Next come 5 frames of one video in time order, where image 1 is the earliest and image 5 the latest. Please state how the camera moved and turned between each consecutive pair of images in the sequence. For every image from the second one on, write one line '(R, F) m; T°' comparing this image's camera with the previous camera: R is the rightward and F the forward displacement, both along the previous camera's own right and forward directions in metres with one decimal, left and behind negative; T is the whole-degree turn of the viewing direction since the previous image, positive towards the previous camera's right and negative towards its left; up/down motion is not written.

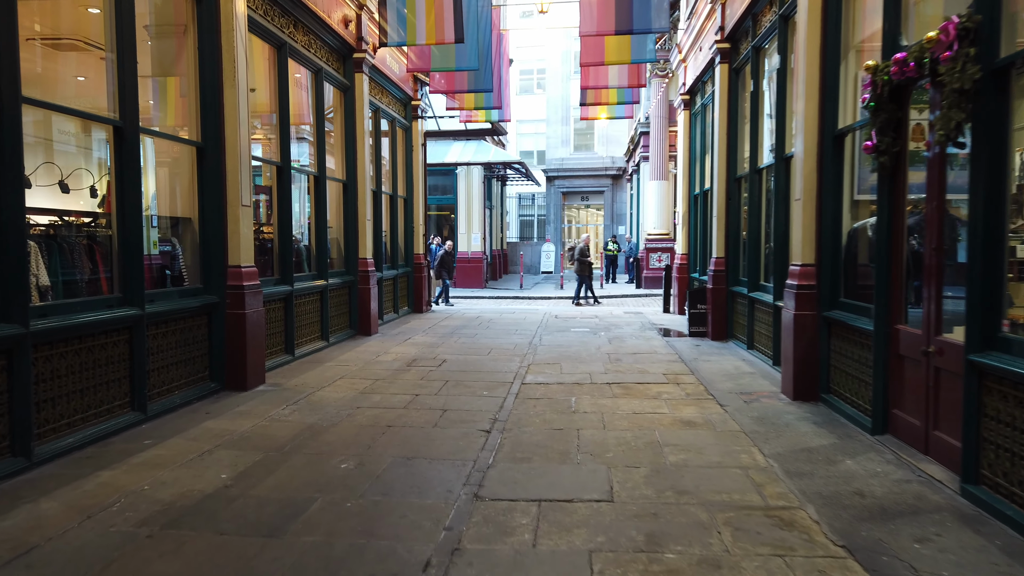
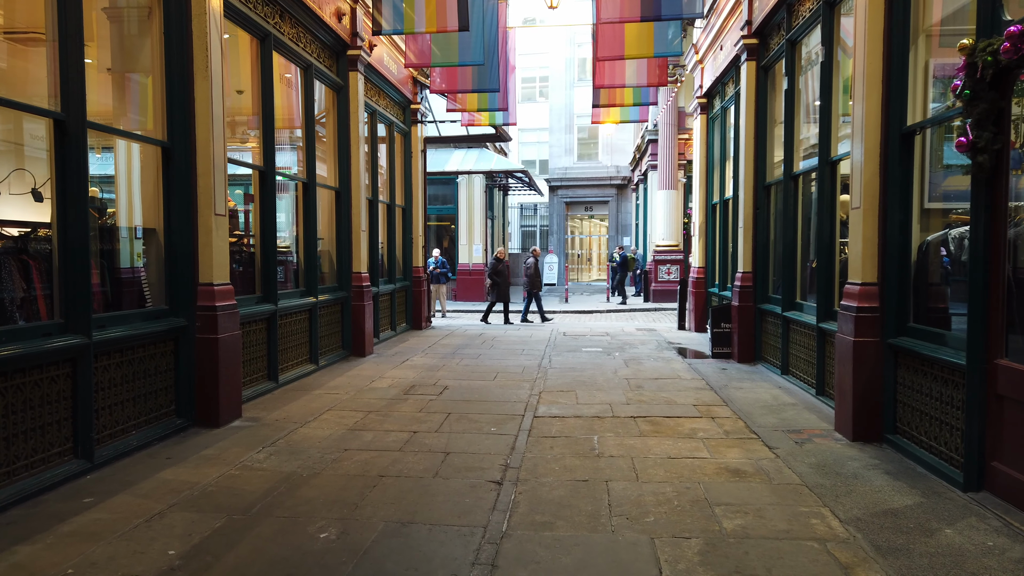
(-0.1, +0.8) m; 0°
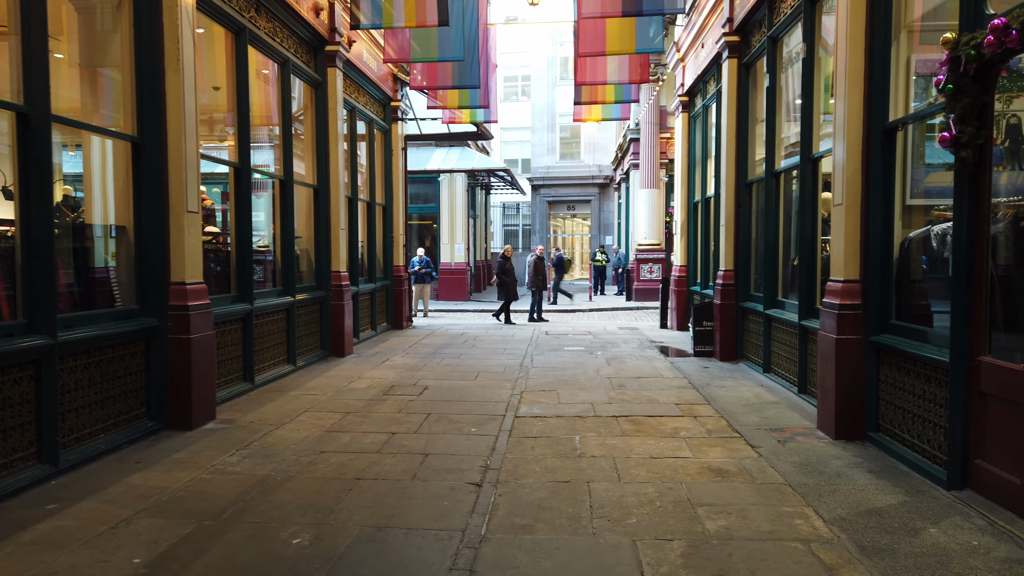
(0.0, +0.1) m; +1°
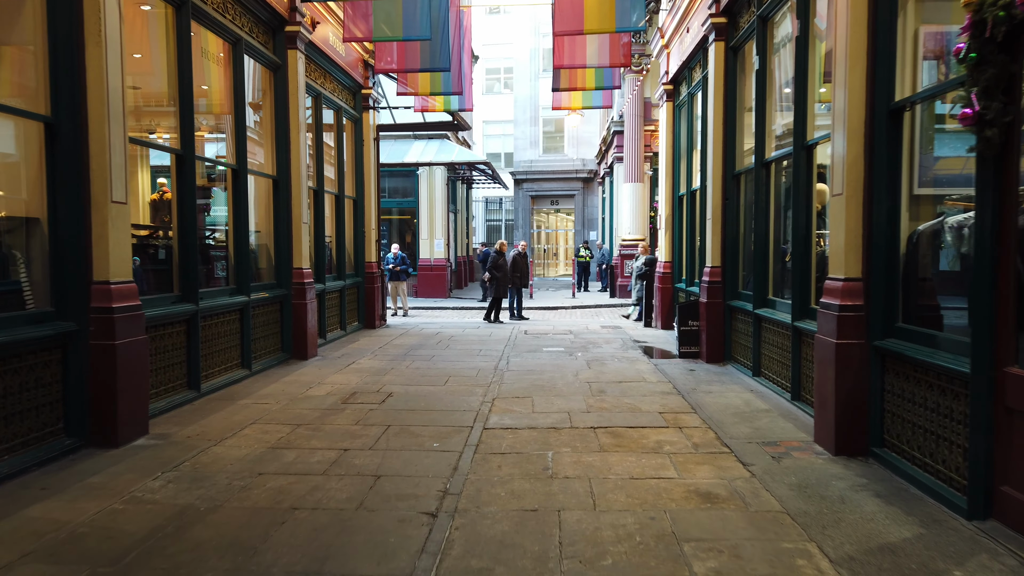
(+0.1, +0.6) m; +1°
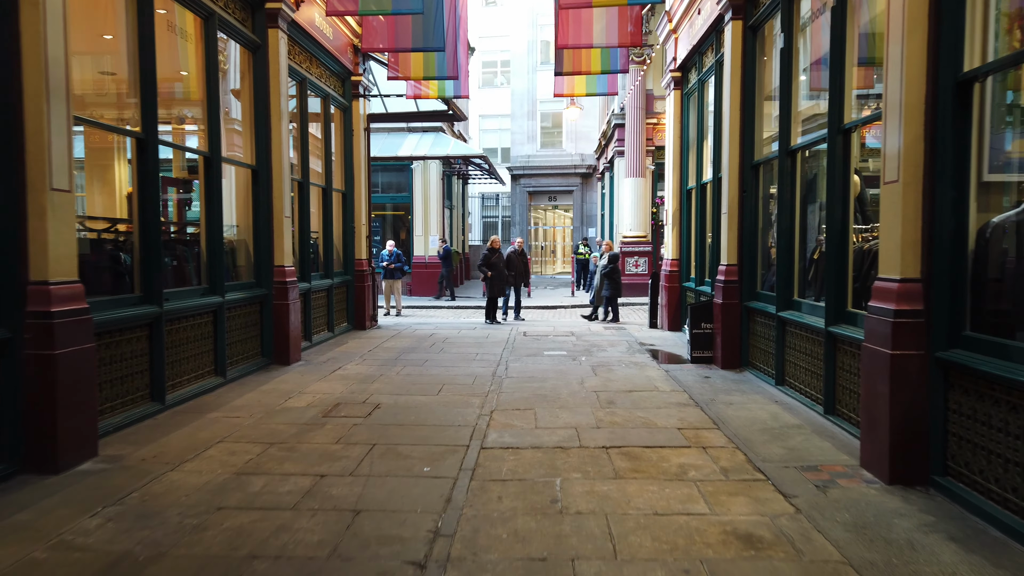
(0.0, +0.7) m; 0°
